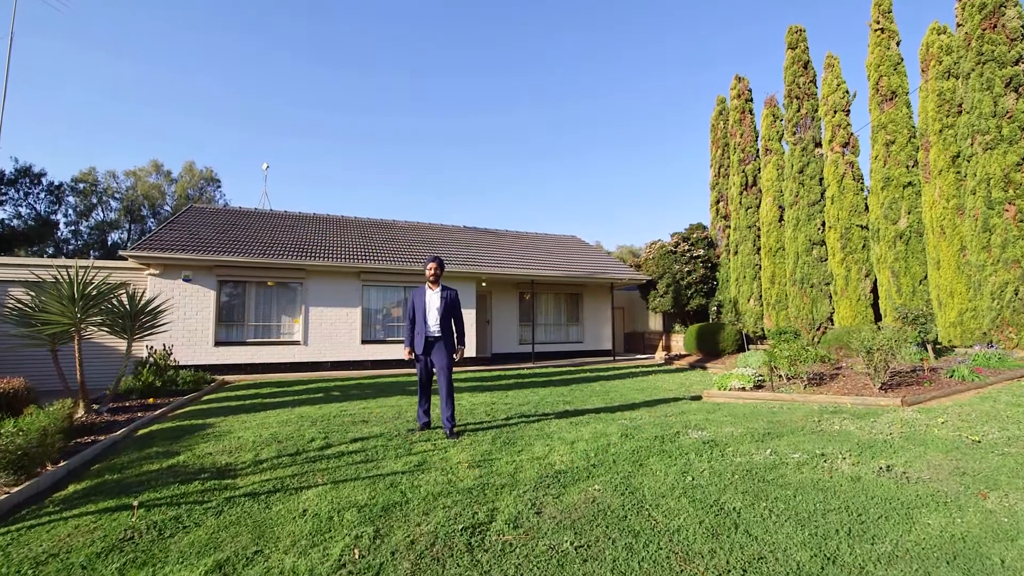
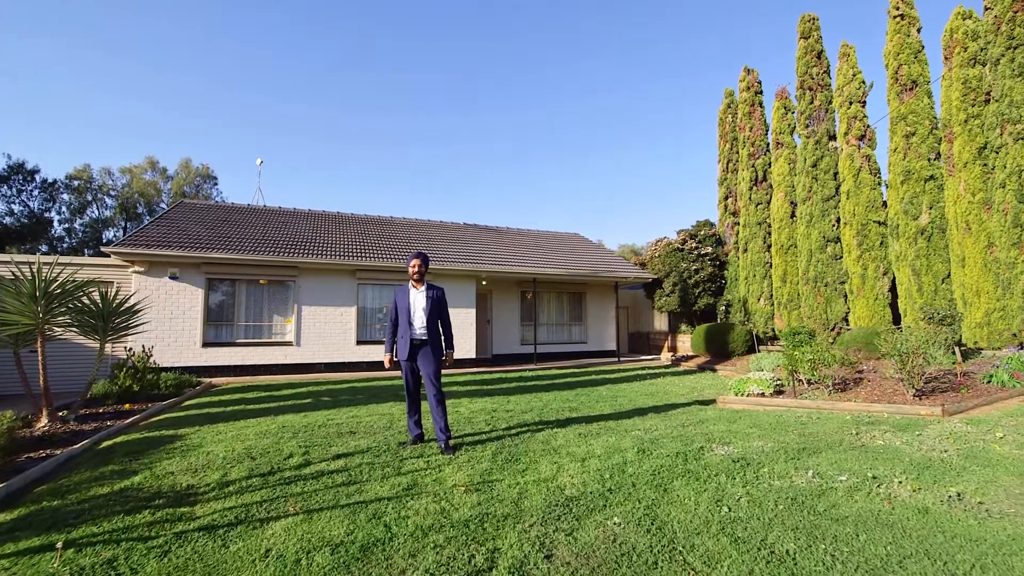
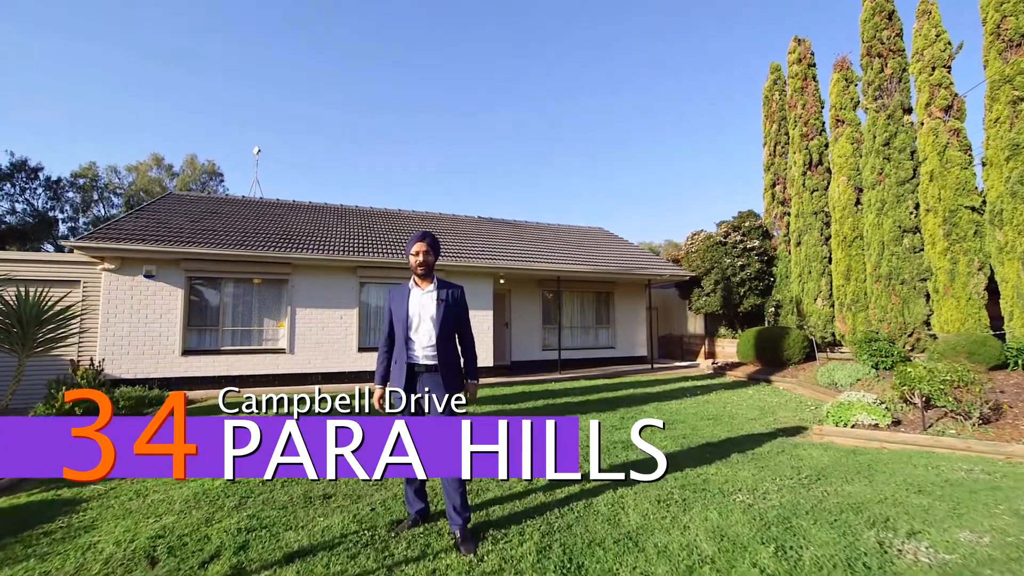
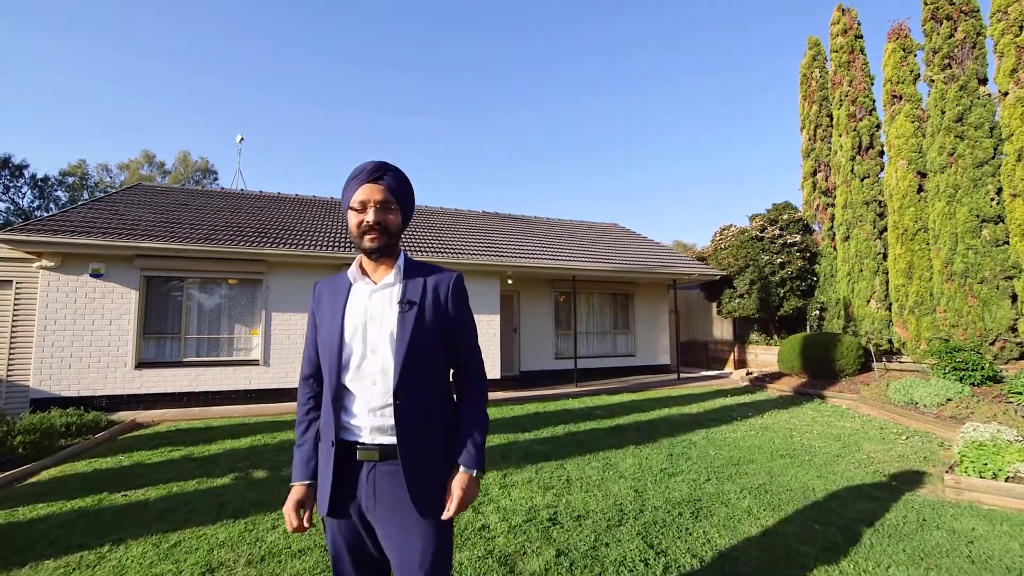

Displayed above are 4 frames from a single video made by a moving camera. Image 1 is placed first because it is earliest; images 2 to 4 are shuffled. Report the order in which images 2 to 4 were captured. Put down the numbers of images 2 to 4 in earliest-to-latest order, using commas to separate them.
2, 3, 4
